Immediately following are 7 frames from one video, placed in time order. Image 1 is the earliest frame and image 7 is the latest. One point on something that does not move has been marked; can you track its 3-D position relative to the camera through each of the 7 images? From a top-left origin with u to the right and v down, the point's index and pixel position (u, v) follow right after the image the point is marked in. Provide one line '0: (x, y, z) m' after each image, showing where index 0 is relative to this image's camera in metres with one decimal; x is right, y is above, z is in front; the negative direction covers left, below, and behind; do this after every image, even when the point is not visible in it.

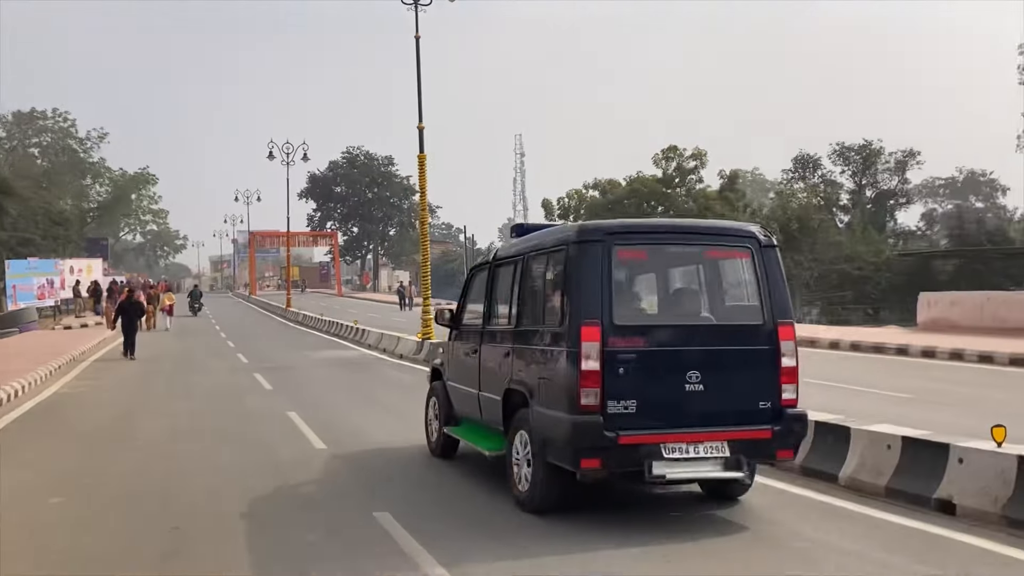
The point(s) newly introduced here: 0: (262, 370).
0: (-5.6, -1.9, +19.0) m
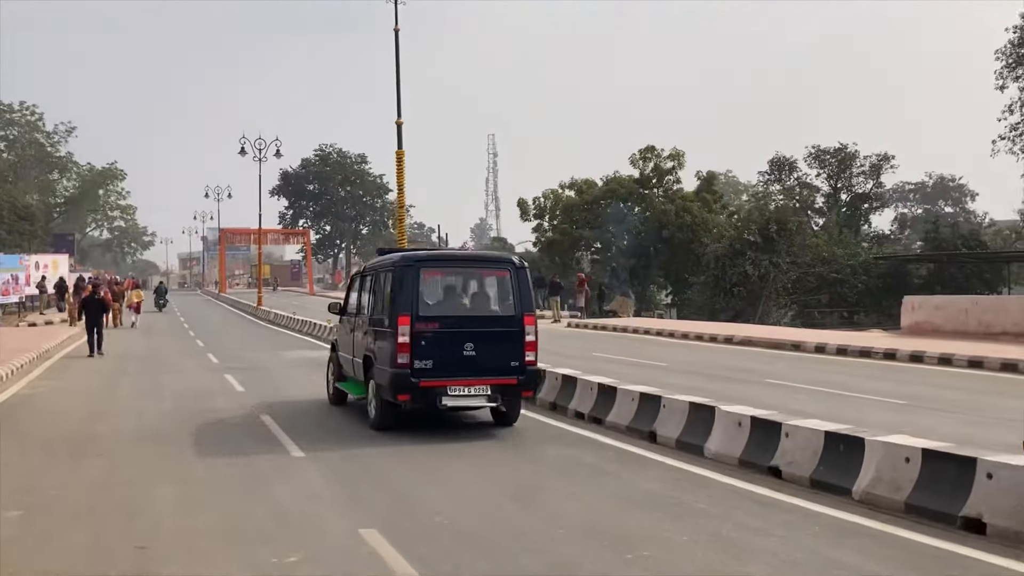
0: (-6.0, -1.8, +18.3) m
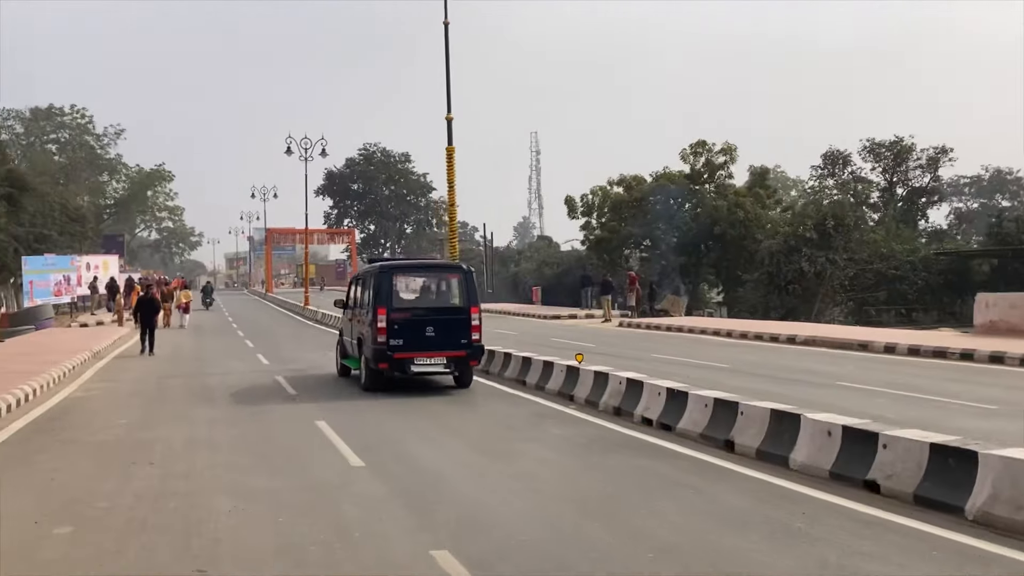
0: (-4.8, -1.8, +17.9) m
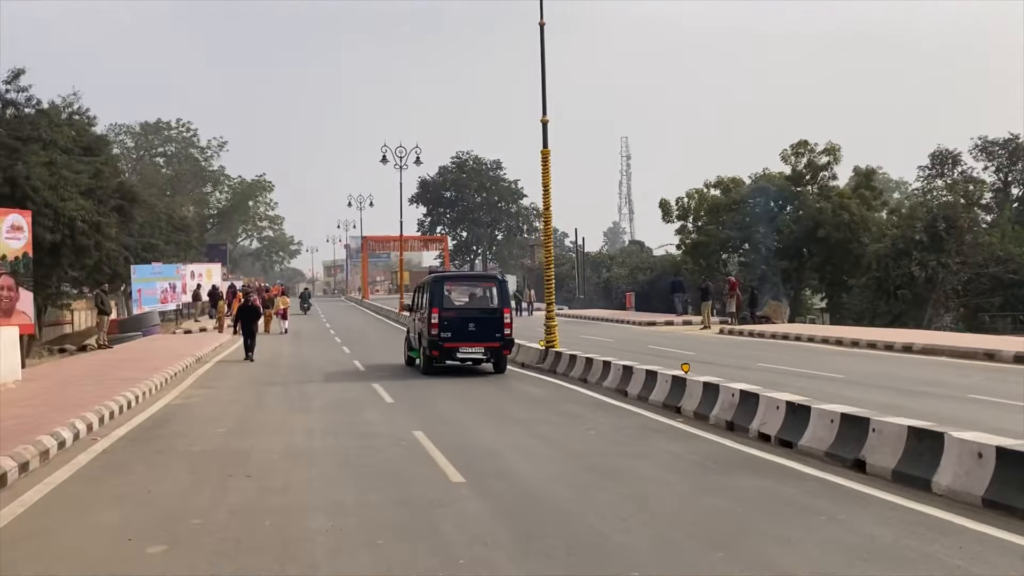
0: (-2.8, -1.9, +17.8) m
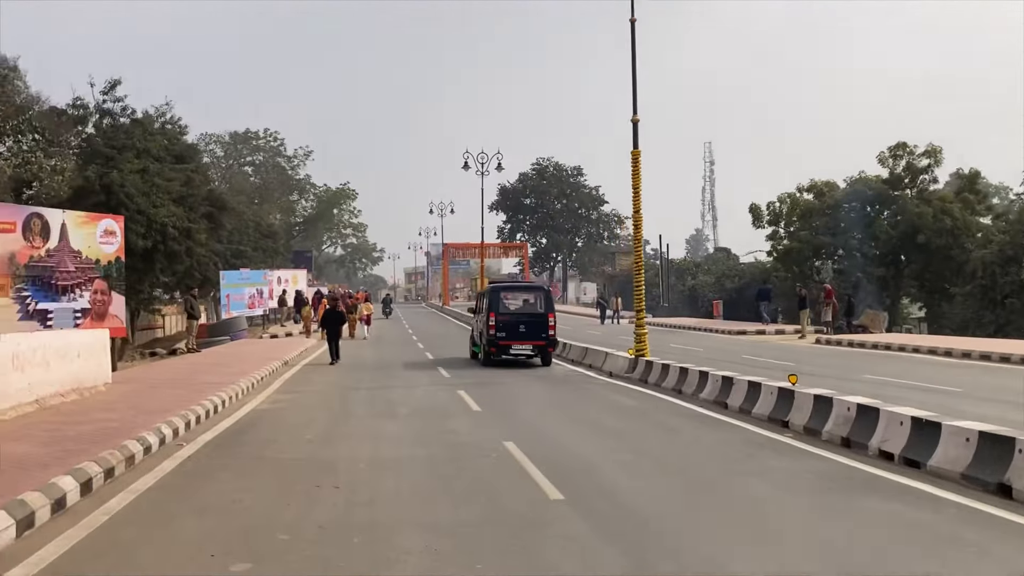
0: (-0.9, -2.0, +17.3) m
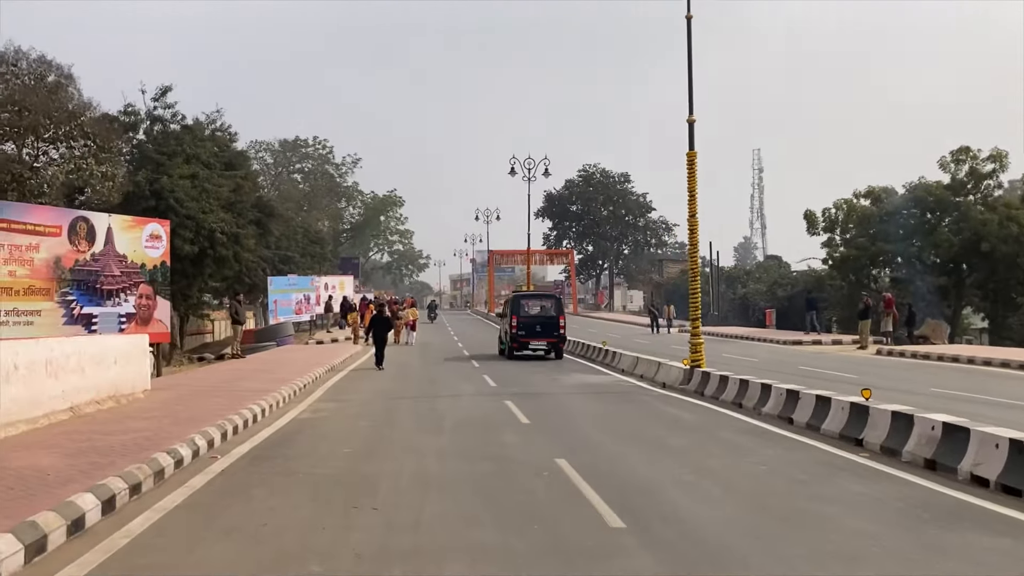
0: (0.0, -2.2, +16.6) m
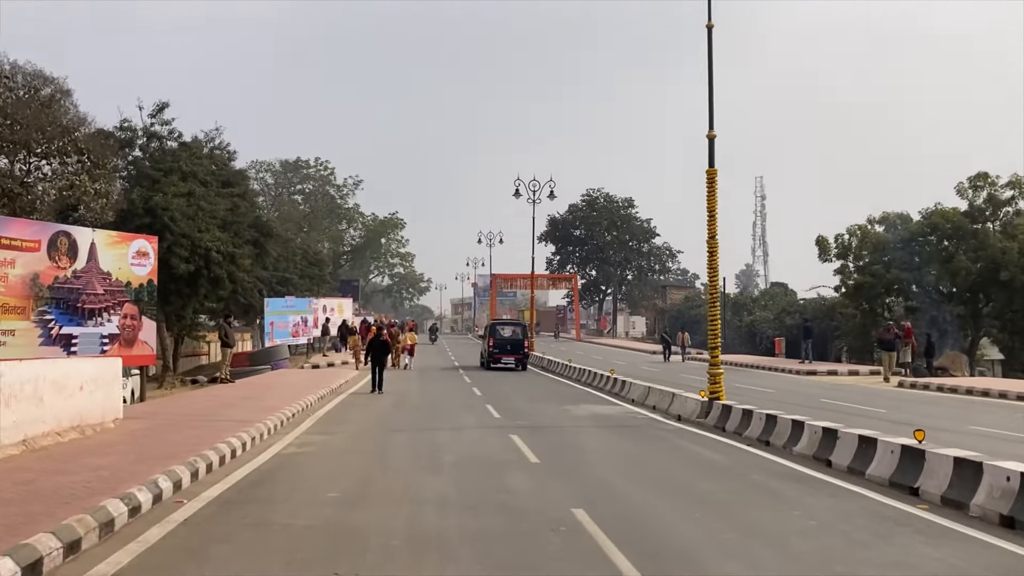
0: (+0.1, -2.6, +15.4) m
